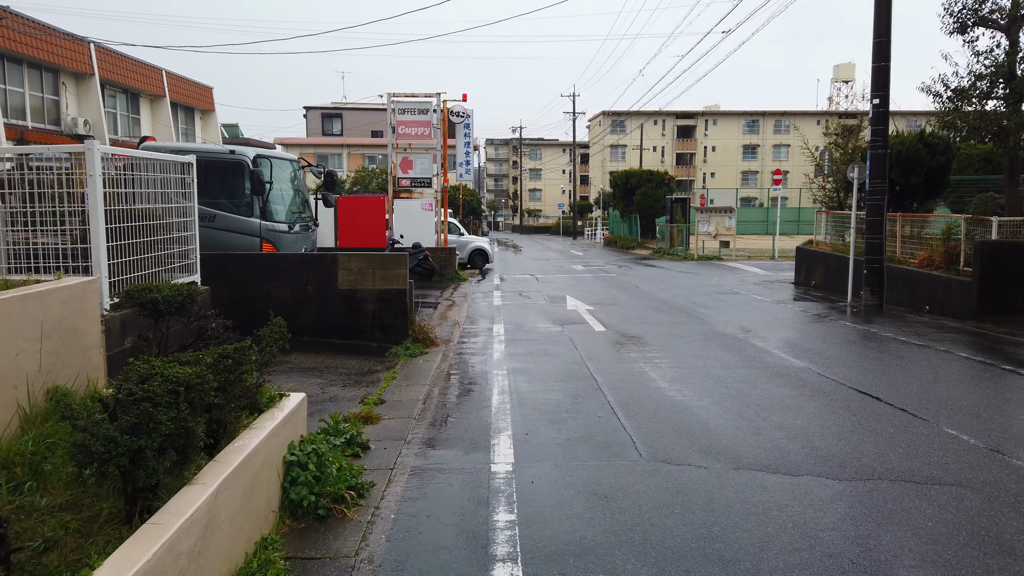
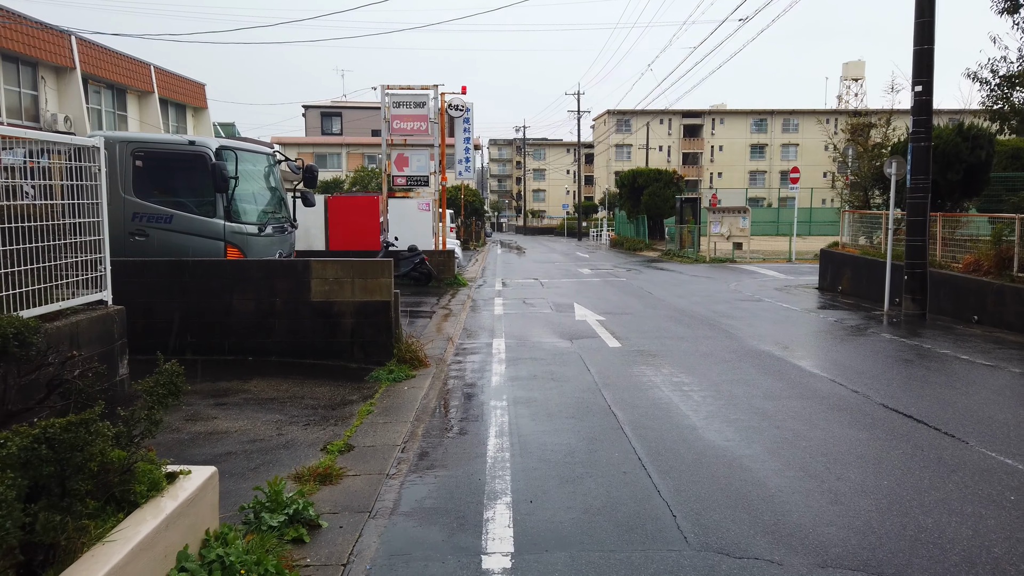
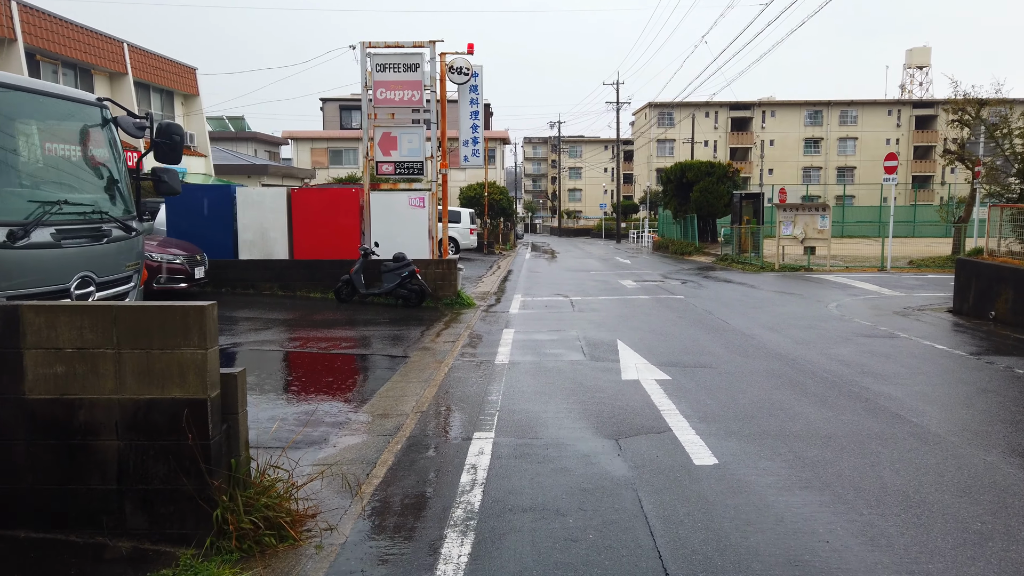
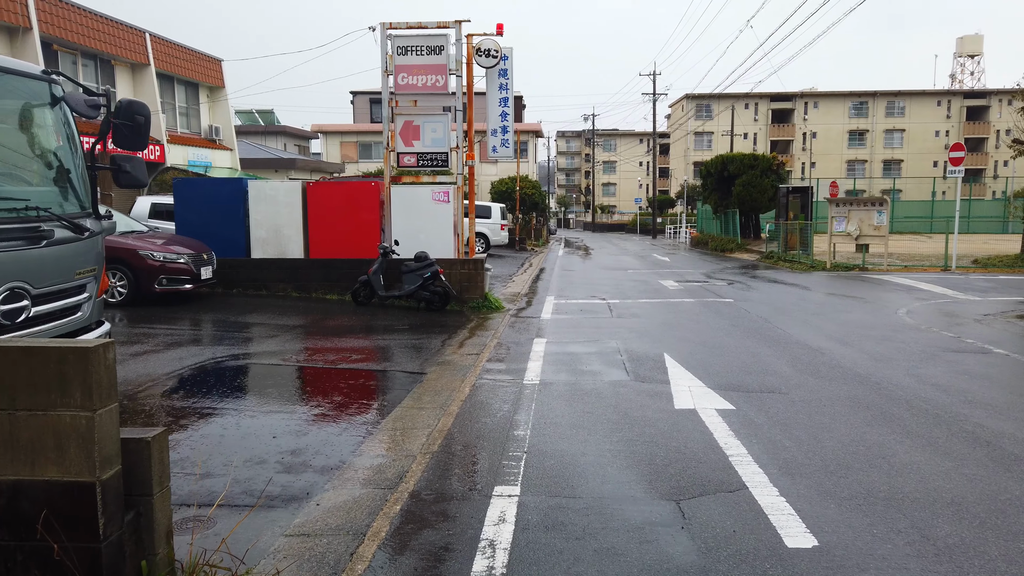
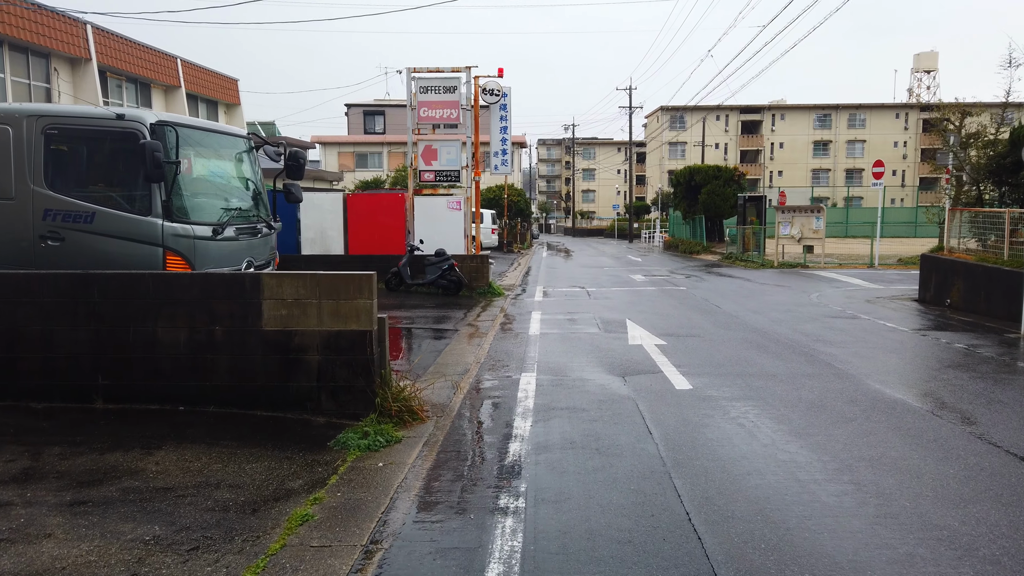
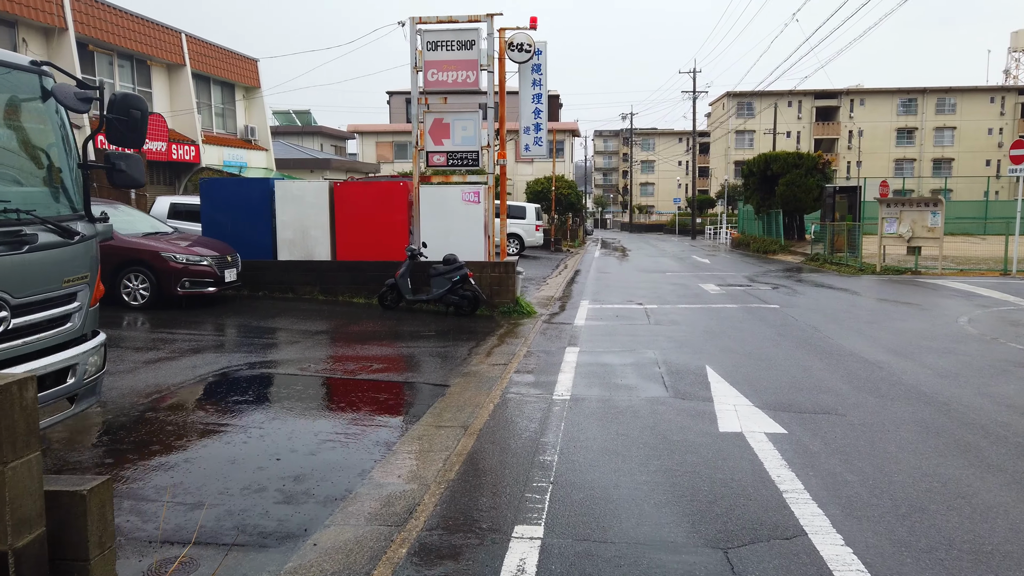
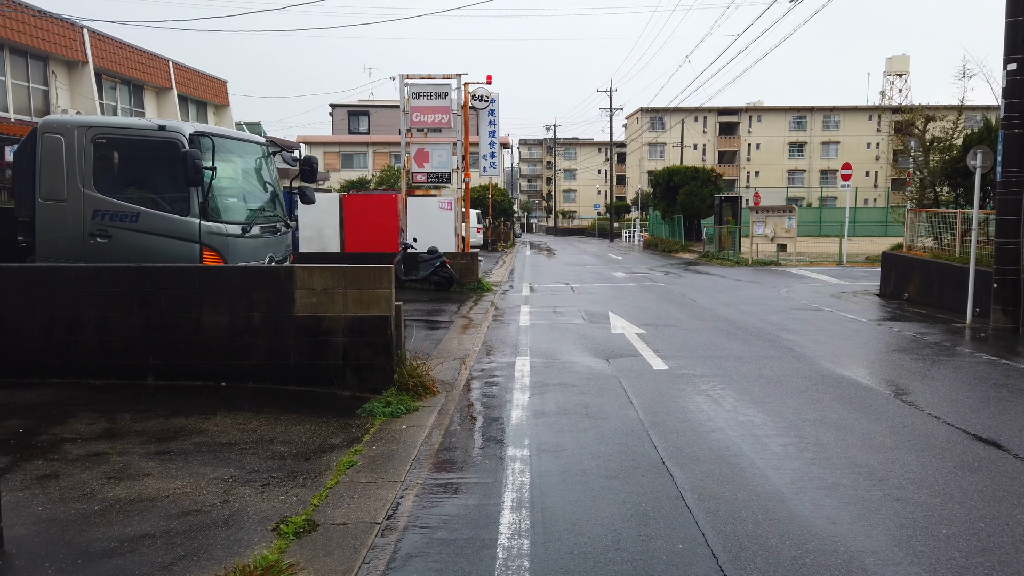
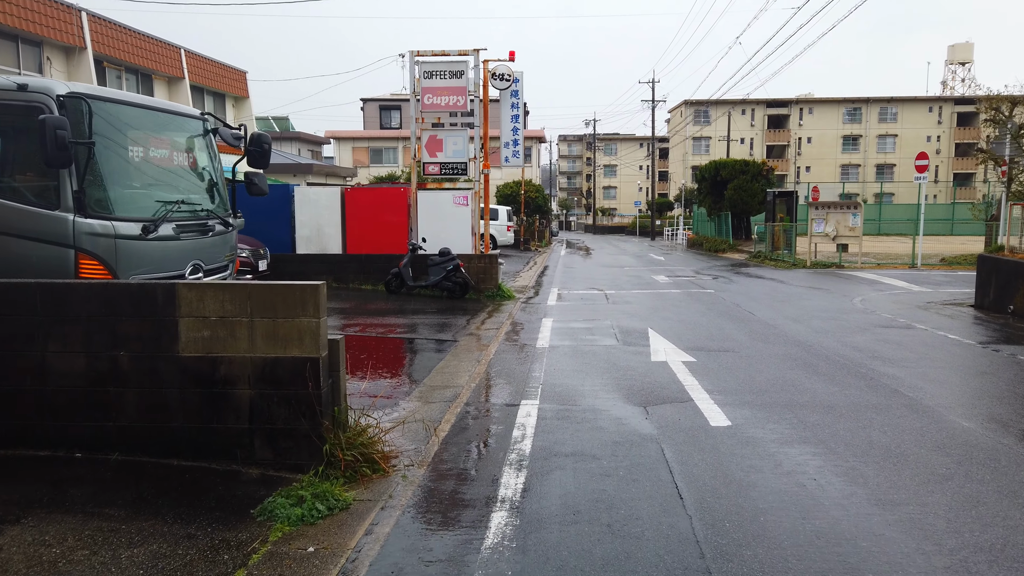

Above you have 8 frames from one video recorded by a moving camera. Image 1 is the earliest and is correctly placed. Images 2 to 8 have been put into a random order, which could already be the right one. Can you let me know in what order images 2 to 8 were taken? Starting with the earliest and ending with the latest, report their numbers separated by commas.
2, 7, 5, 8, 3, 4, 6
